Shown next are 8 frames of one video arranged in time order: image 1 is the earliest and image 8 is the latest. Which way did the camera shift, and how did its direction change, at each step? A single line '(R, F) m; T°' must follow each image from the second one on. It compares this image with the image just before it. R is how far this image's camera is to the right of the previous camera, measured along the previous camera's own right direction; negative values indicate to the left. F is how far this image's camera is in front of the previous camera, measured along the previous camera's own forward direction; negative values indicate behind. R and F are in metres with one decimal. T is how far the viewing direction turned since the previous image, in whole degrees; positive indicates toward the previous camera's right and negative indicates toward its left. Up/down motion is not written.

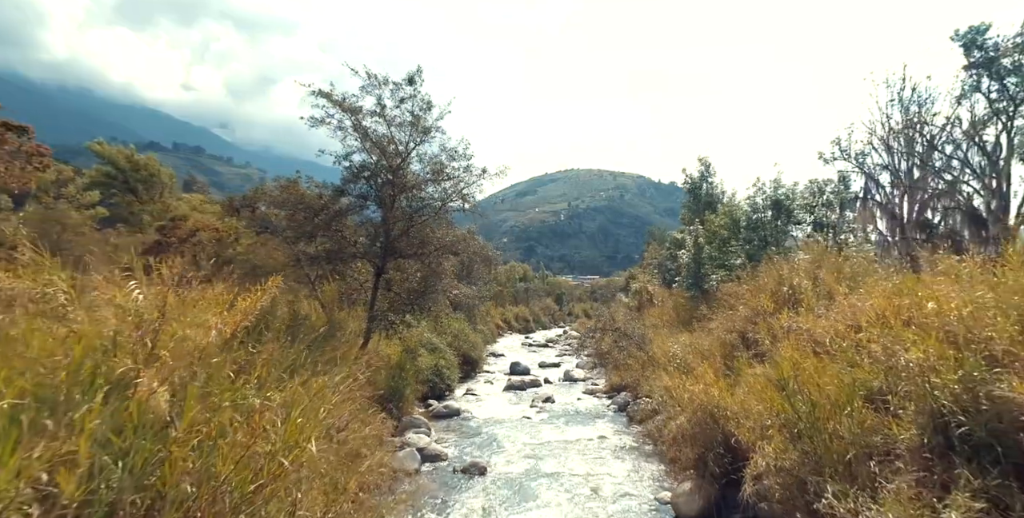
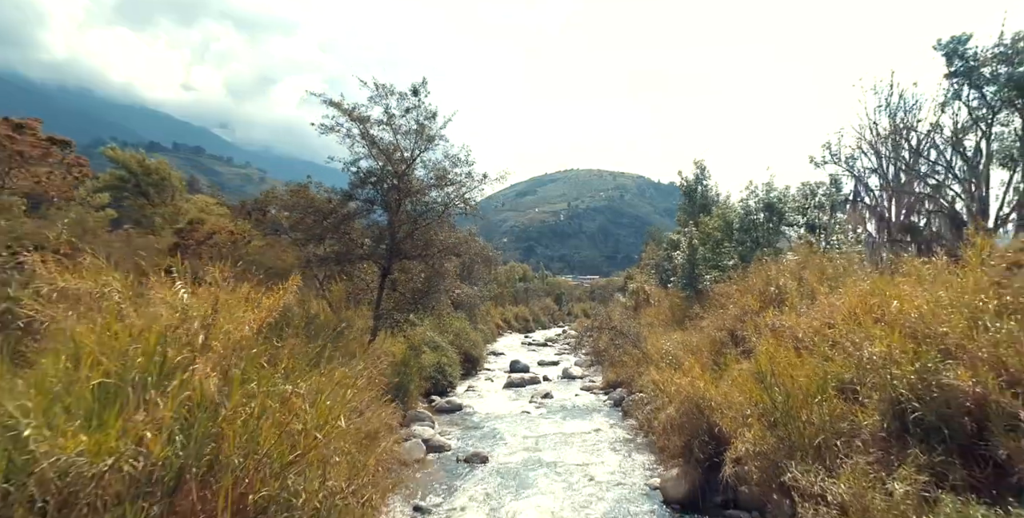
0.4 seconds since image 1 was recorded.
(0.0, -0.7) m; 0°
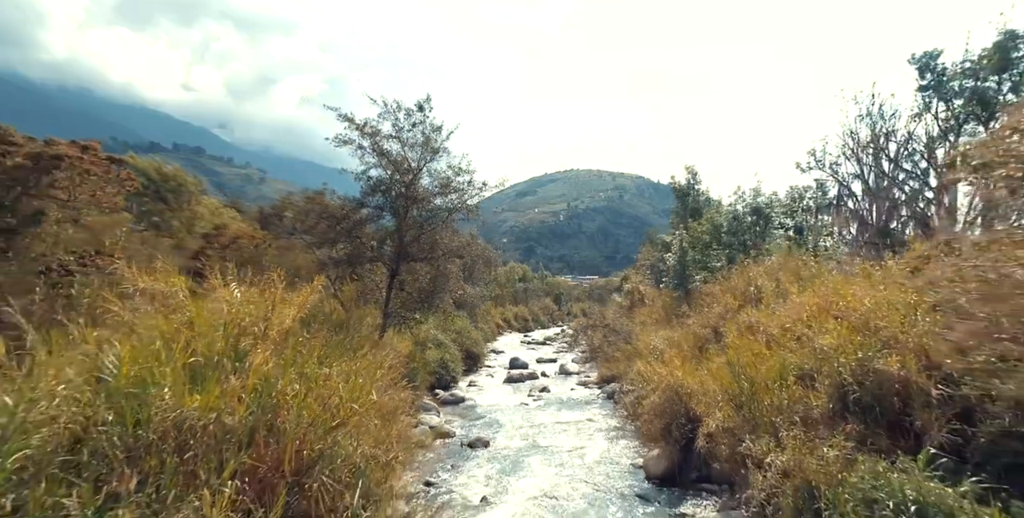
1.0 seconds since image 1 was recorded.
(0.0, -1.2) m; 0°
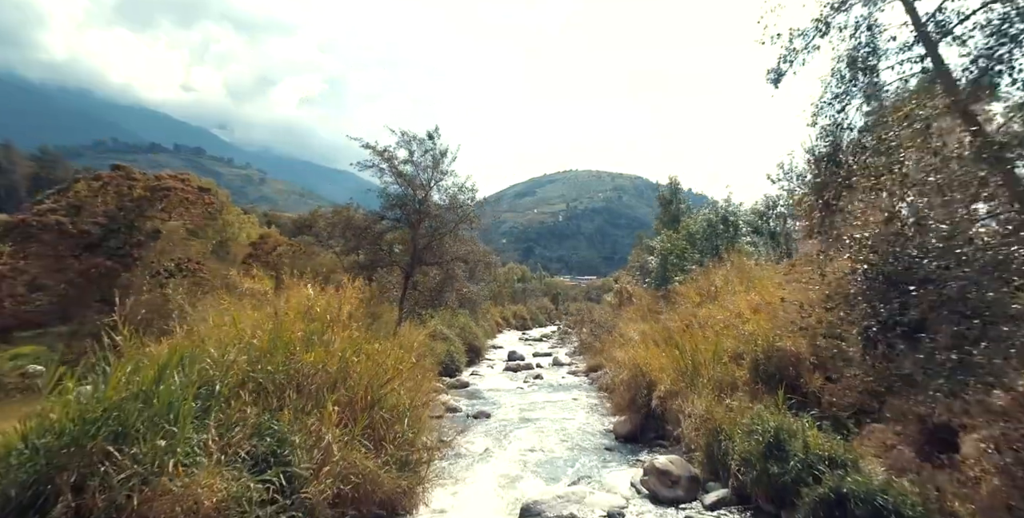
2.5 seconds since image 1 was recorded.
(+0.1, -2.8) m; 0°
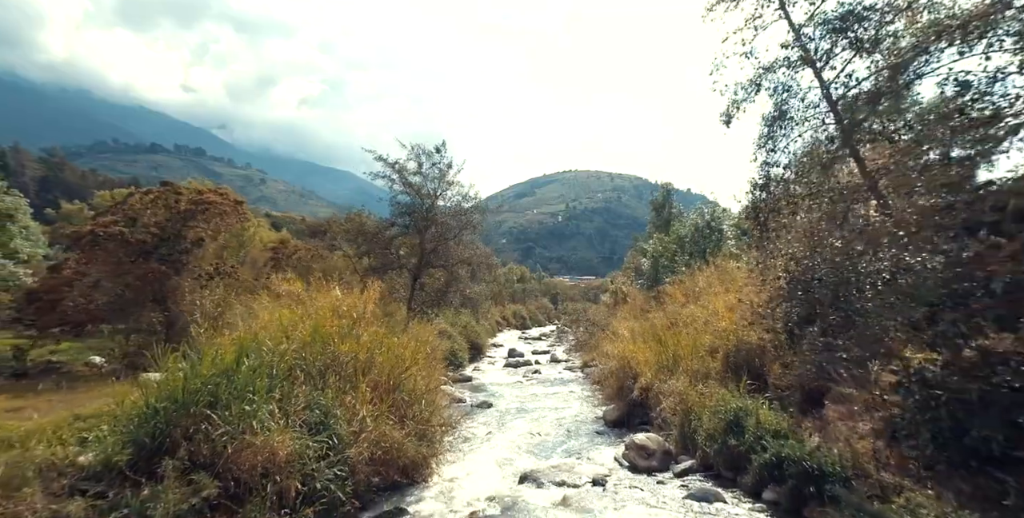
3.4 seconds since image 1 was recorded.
(0.0, -1.5) m; 0°
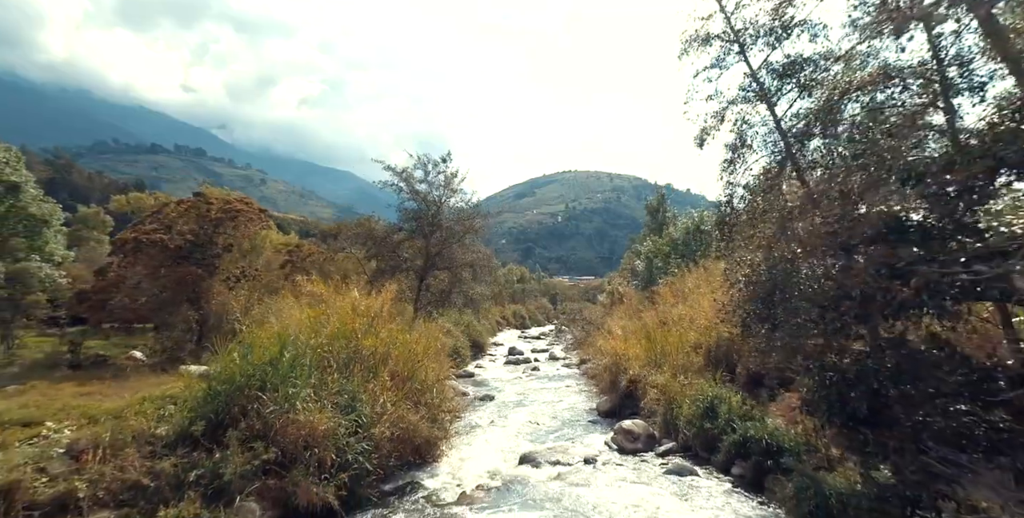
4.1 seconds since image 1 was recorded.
(0.0, -1.3) m; 0°
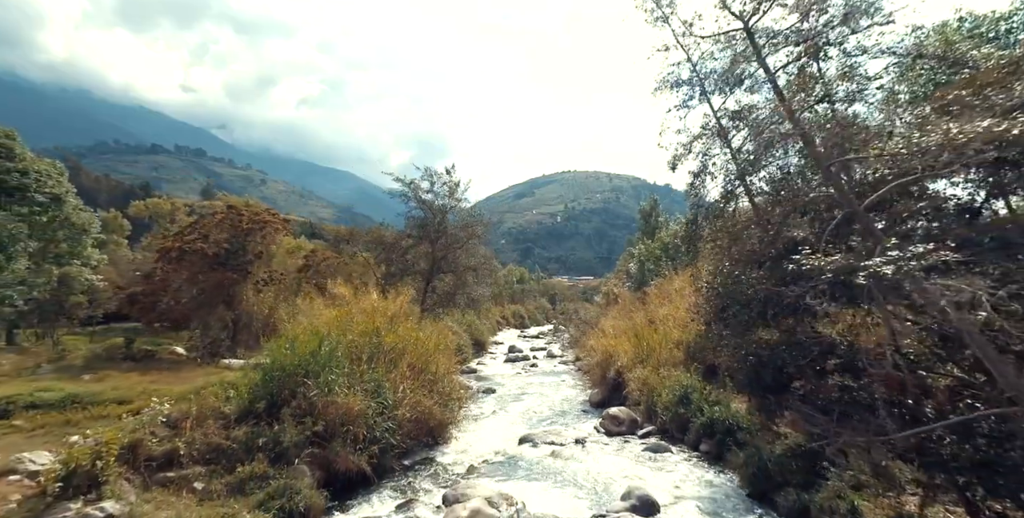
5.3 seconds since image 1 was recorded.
(0.0, -1.7) m; 0°
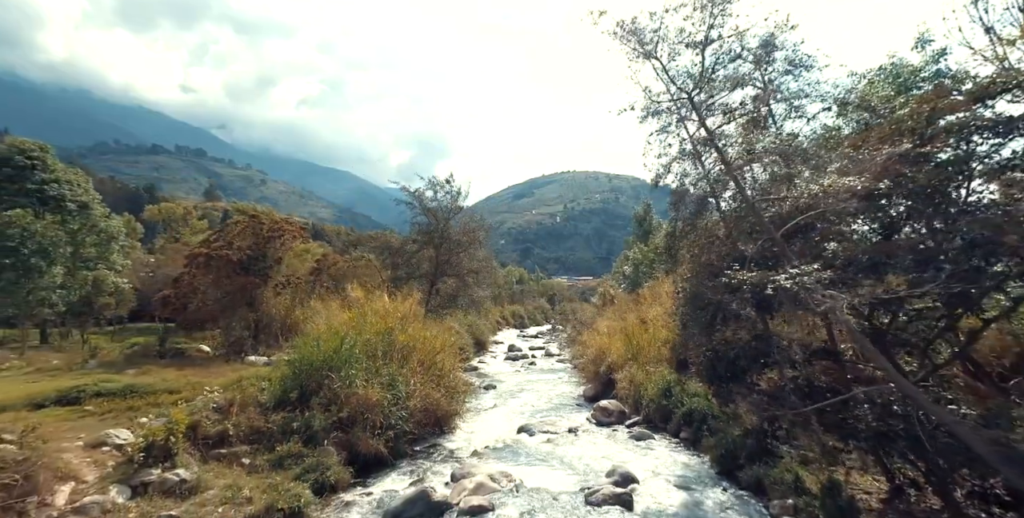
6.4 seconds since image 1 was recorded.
(0.0, -1.3) m; 0°
